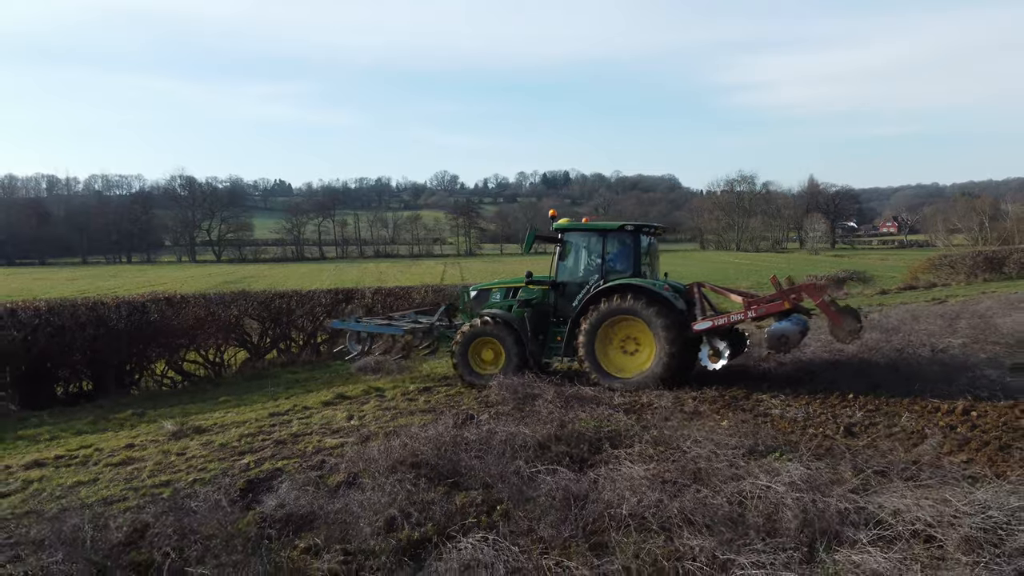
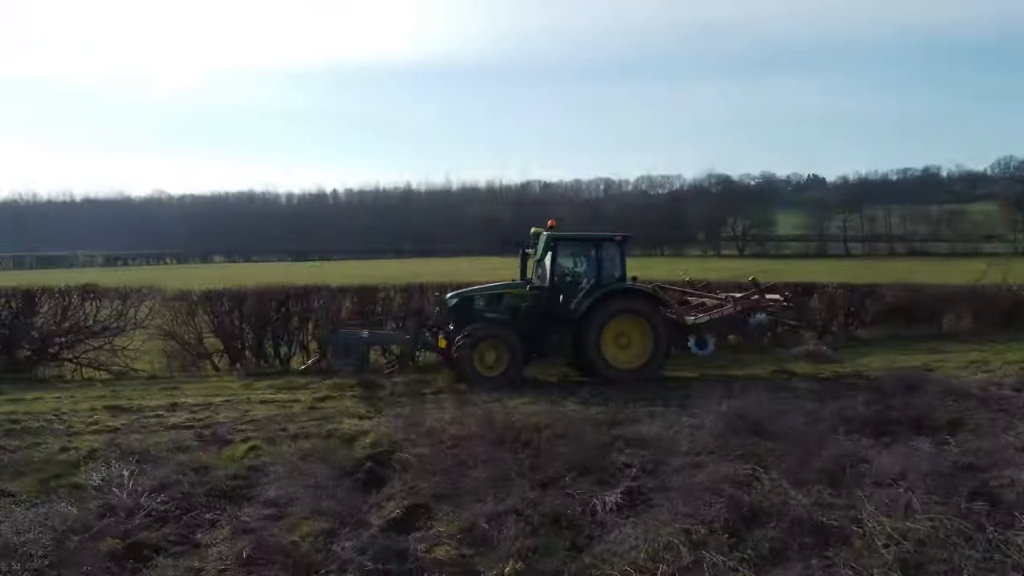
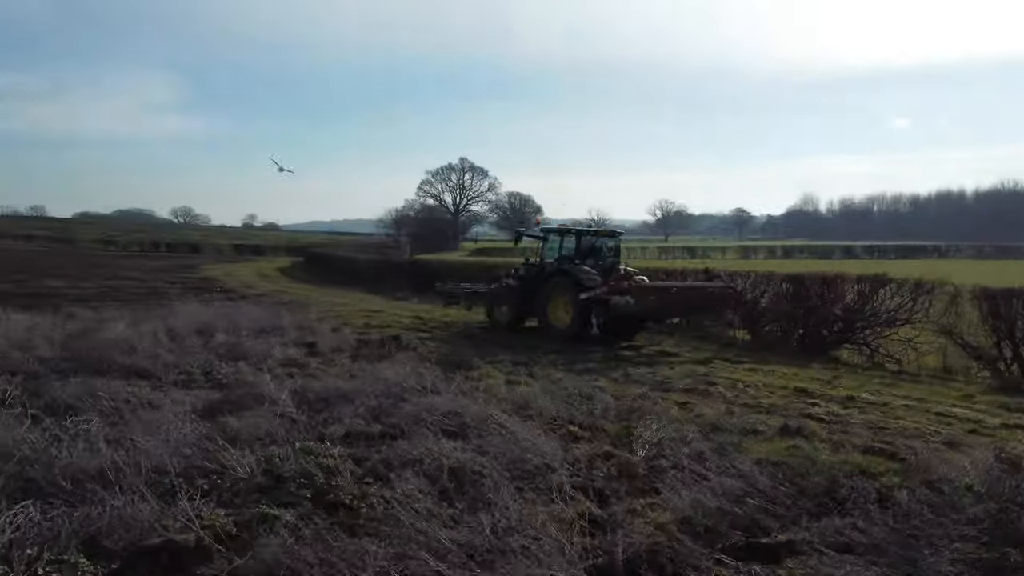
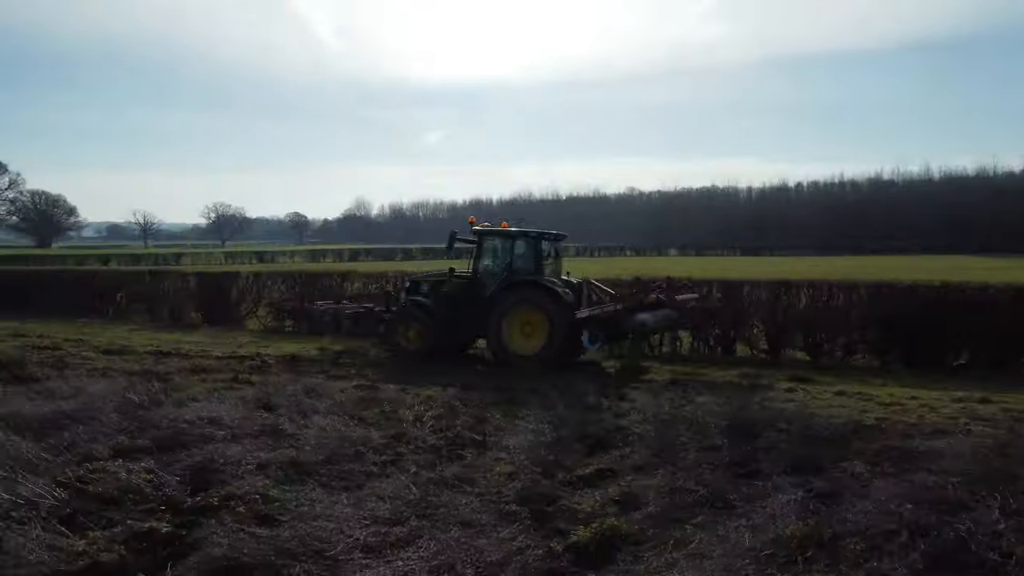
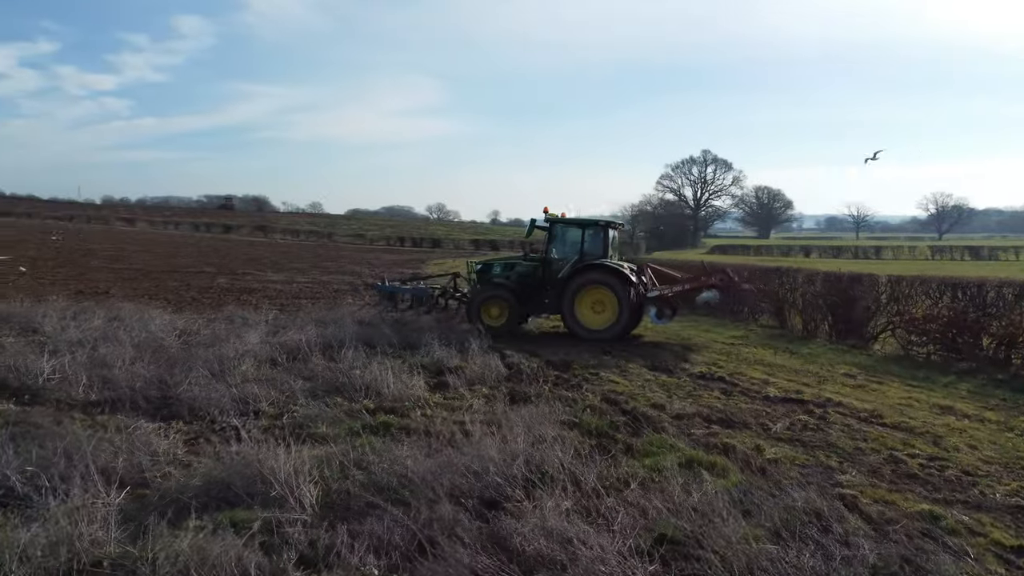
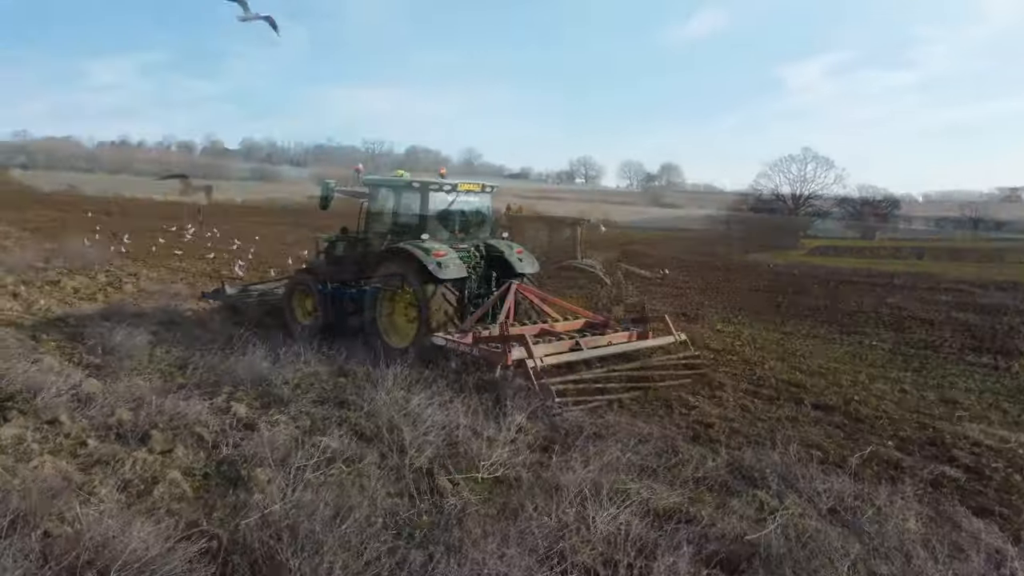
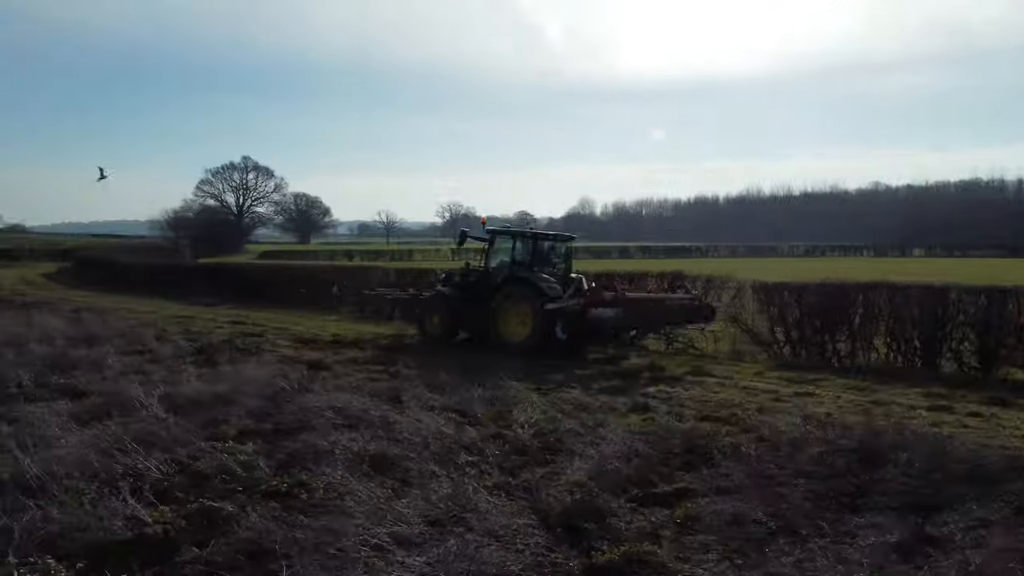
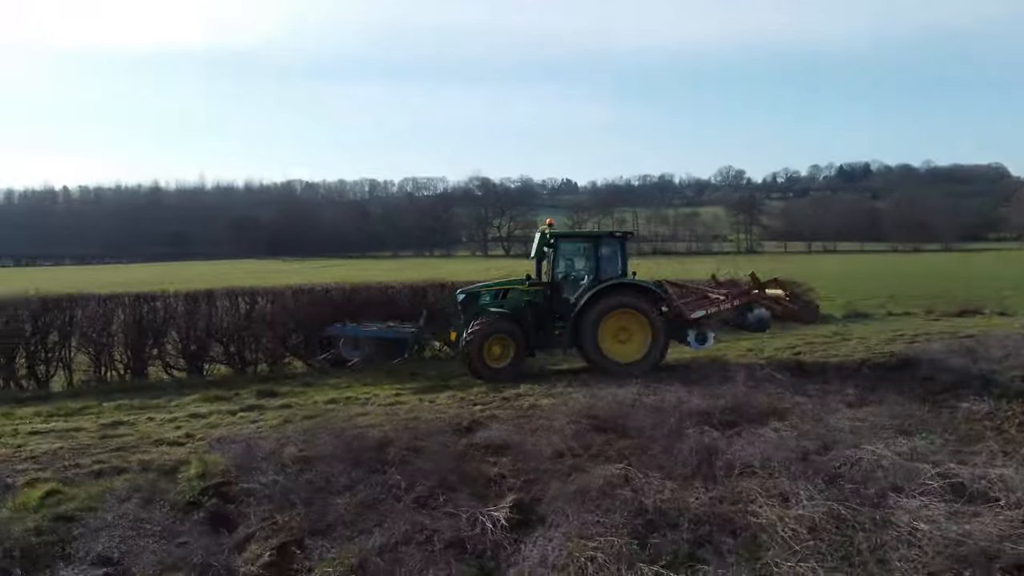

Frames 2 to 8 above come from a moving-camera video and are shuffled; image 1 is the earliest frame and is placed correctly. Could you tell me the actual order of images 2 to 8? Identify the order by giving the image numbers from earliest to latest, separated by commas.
8, 2, 4, 7, 3, 5, 6
